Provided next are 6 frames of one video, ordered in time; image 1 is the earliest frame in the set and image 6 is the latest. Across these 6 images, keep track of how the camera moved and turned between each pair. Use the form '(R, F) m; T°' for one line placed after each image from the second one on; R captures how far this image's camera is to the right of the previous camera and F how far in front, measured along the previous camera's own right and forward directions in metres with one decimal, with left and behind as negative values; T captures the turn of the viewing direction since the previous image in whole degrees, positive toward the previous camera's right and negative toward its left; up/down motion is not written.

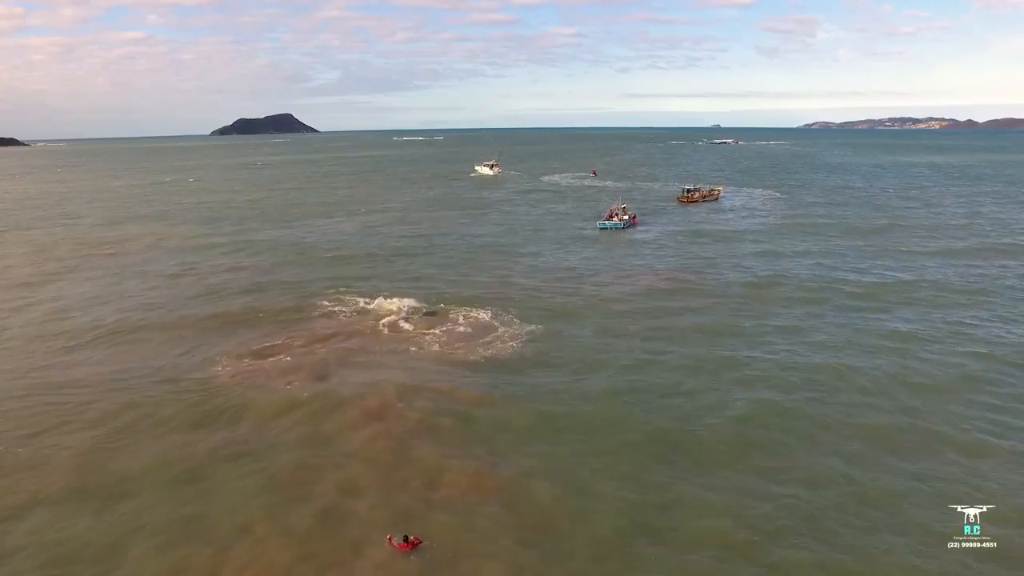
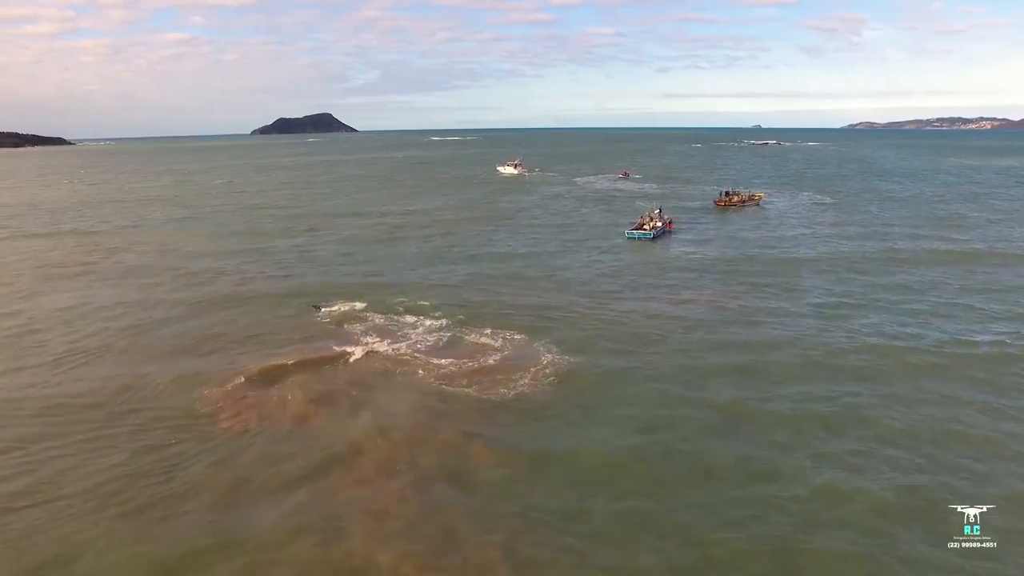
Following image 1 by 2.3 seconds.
(+0.4, +3.4) m; -3°
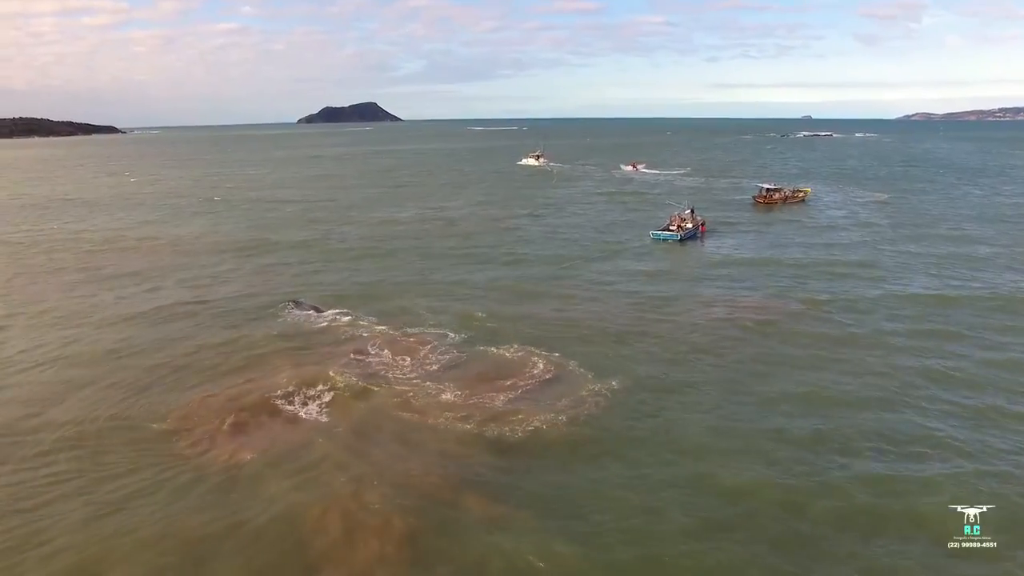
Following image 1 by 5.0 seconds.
(+0.9, +0.9) m; -3°
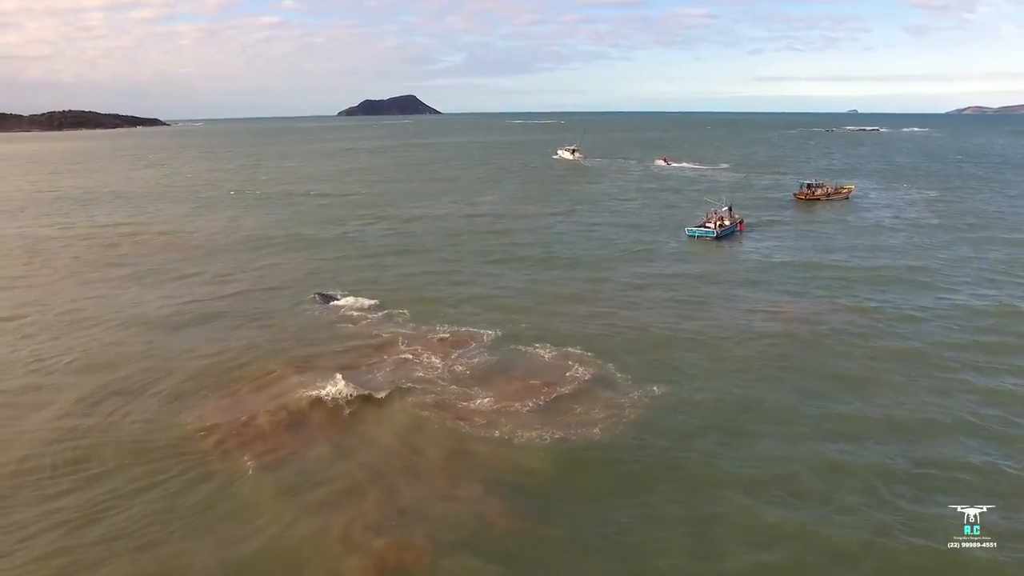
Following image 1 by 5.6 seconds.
(+0.3, +0.9) m; -3°
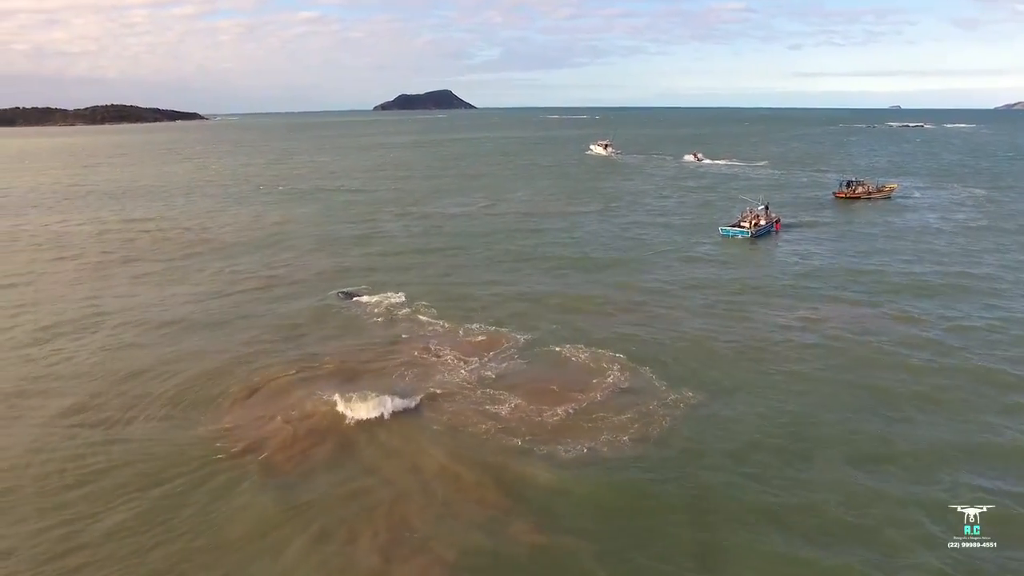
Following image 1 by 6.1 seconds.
(+0.2, +0.7) m; -3°
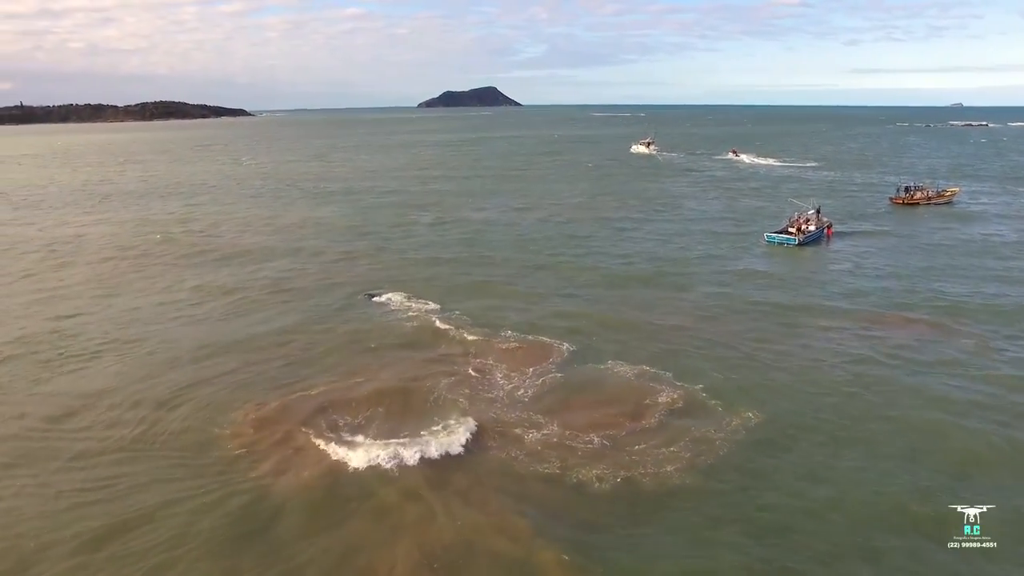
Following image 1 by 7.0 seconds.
(+0.5, +2.1) m; -4°
